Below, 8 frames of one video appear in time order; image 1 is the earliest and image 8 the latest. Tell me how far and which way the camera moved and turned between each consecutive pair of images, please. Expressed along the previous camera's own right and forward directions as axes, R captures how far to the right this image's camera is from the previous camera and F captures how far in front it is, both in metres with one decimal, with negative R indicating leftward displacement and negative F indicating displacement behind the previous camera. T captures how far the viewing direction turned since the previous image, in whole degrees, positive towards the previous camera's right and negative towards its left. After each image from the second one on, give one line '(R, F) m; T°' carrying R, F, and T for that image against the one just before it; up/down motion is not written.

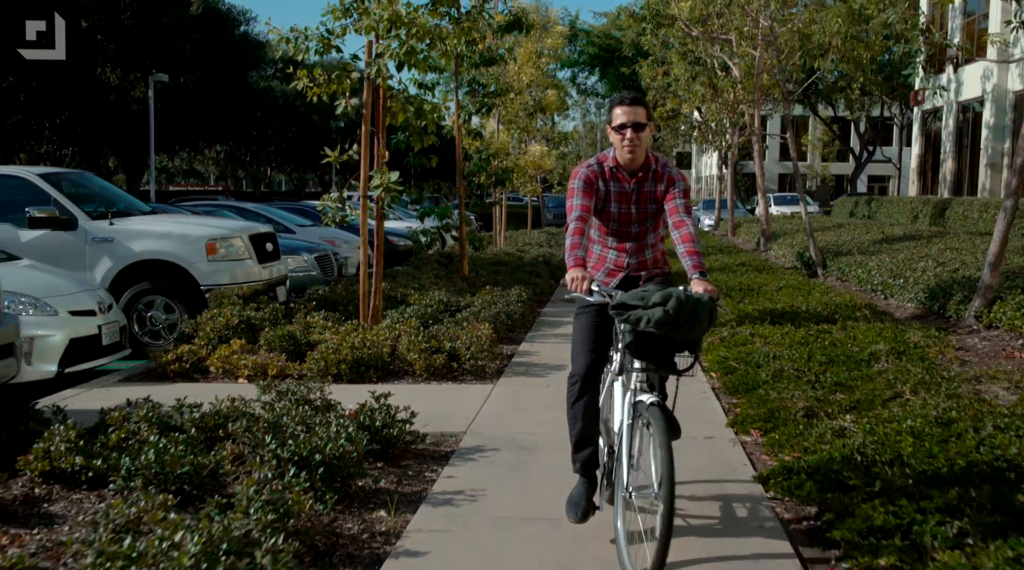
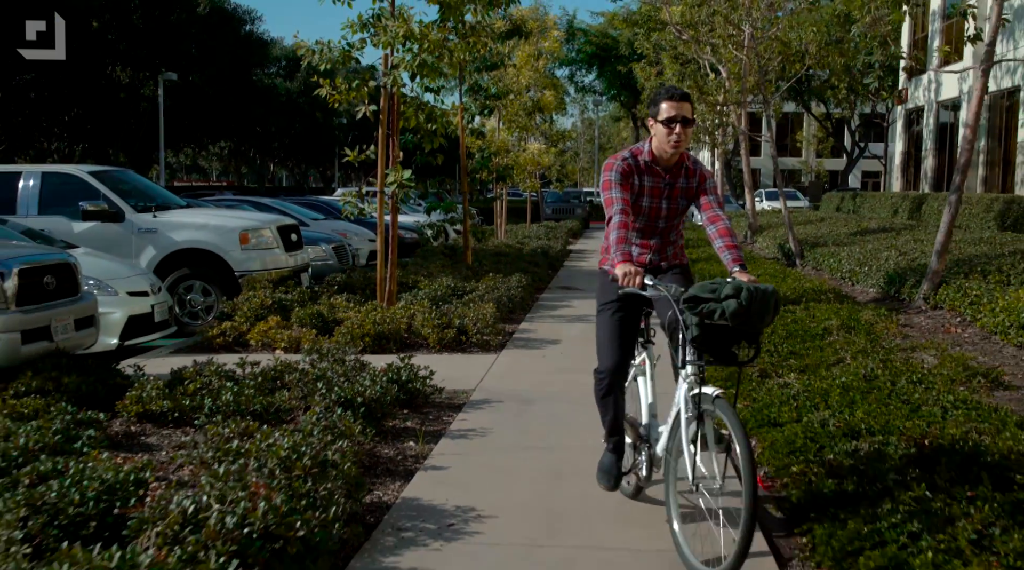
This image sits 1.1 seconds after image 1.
(0.0, -1.1) m; 0°
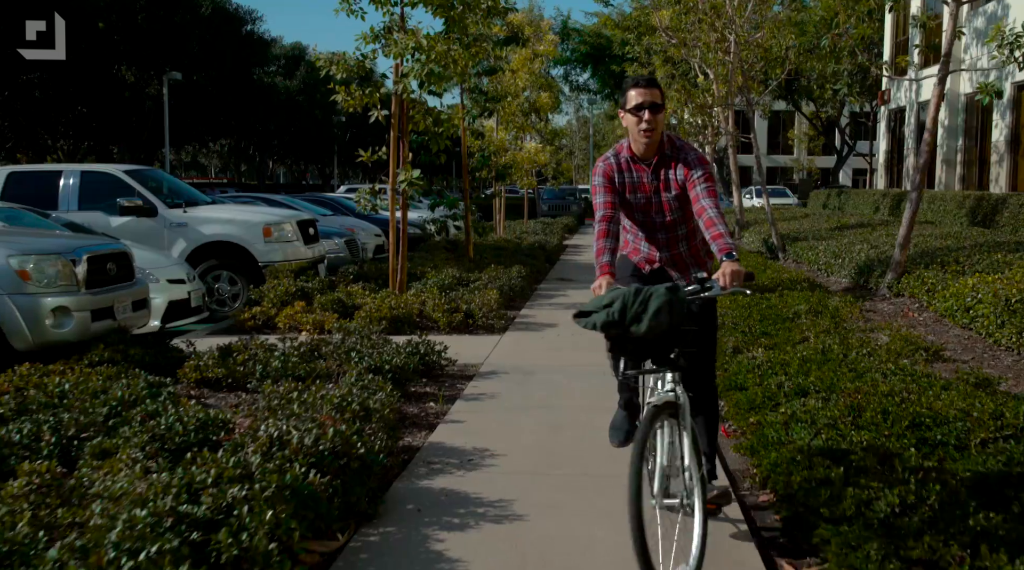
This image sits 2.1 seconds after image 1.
(-0.1, -0.9) m; 0°
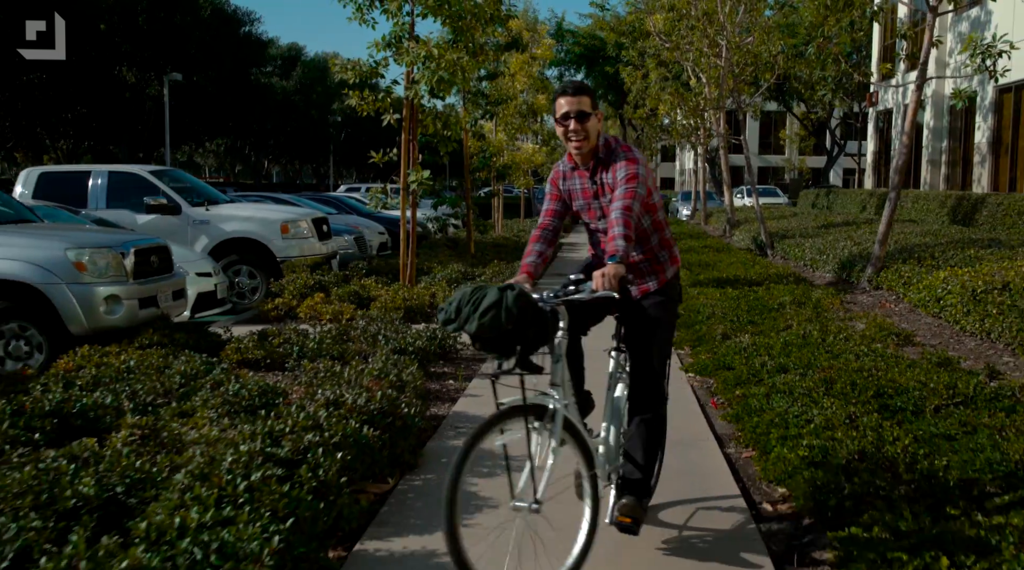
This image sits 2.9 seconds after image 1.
(-0.1, -0.7) m; 0°
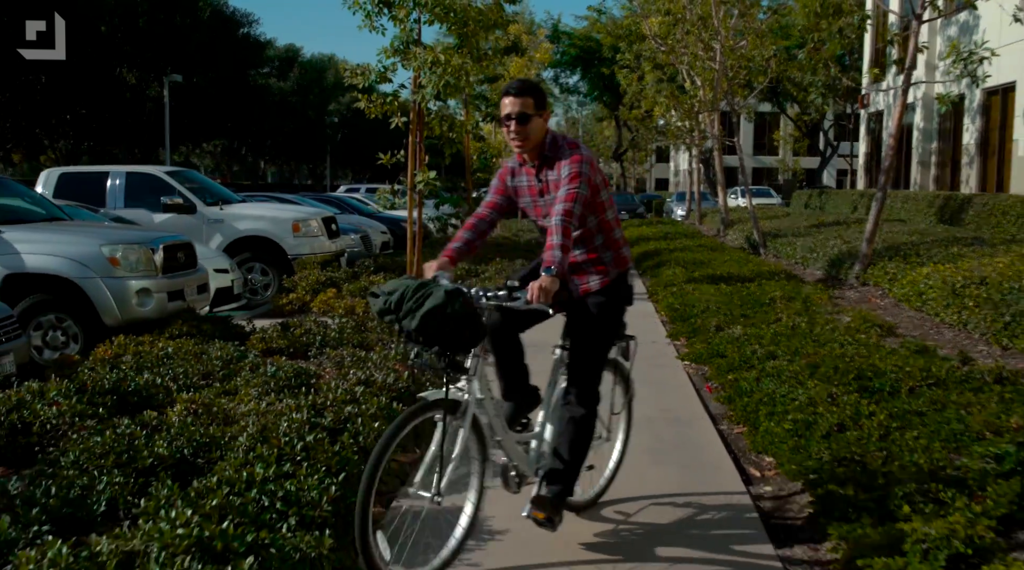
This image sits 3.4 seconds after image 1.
(-0.1, -0.5) m; 0°
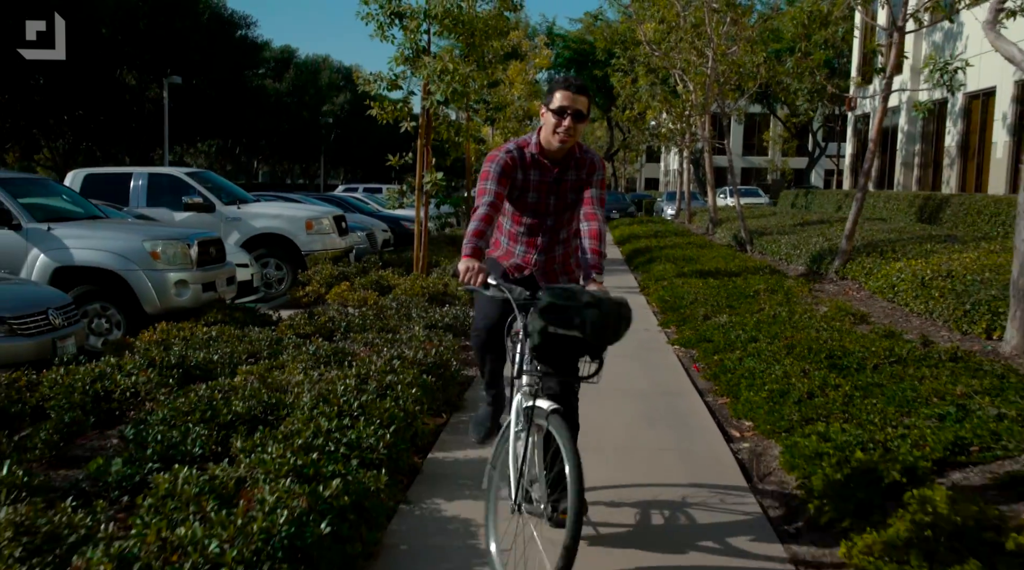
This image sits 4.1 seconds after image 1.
(-0.1, -0.8) m; +1°
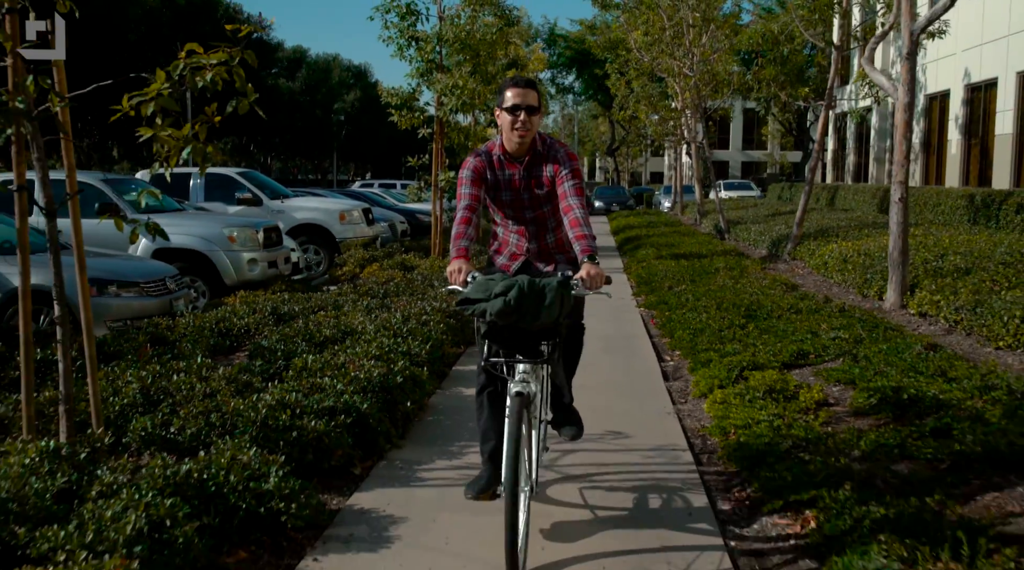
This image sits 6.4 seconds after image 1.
(+0.1, -2.3) m; 0°
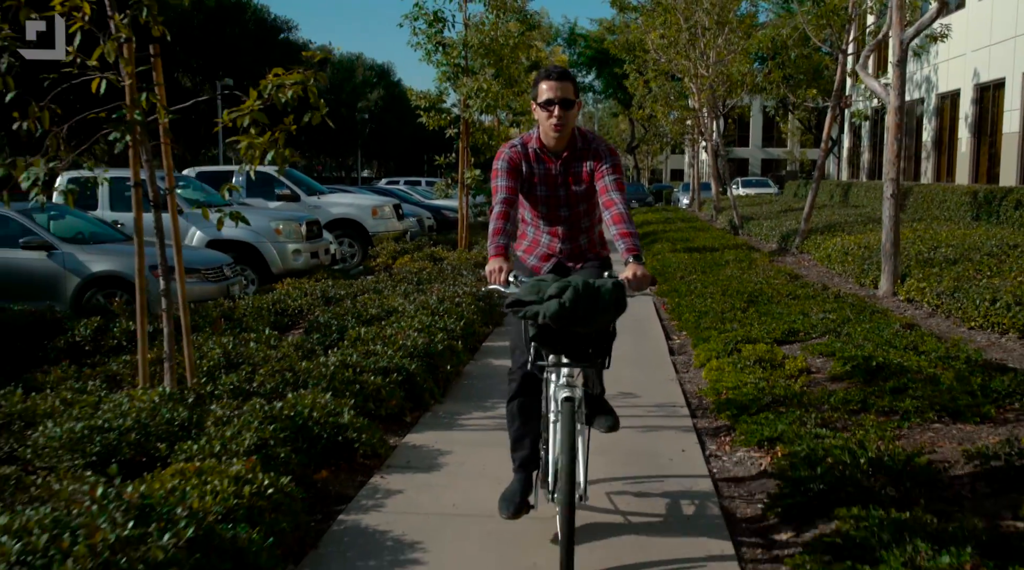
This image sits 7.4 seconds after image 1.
(0.0, -0.9) m; -1°
